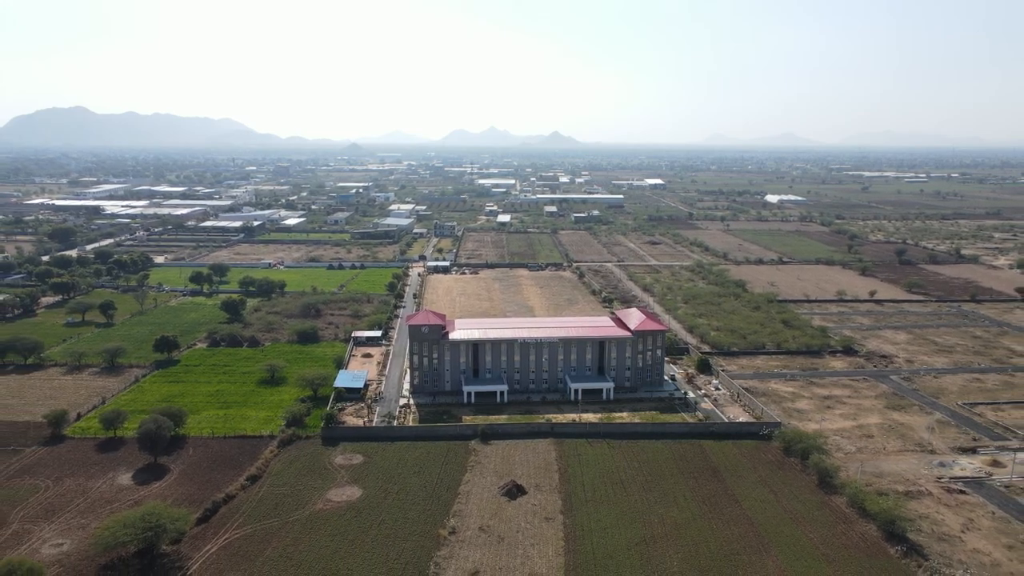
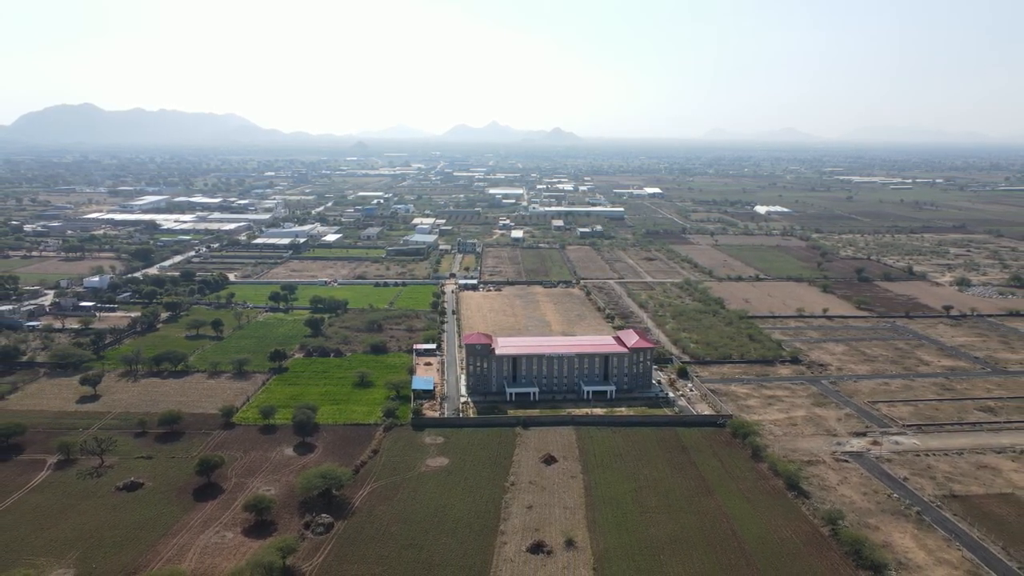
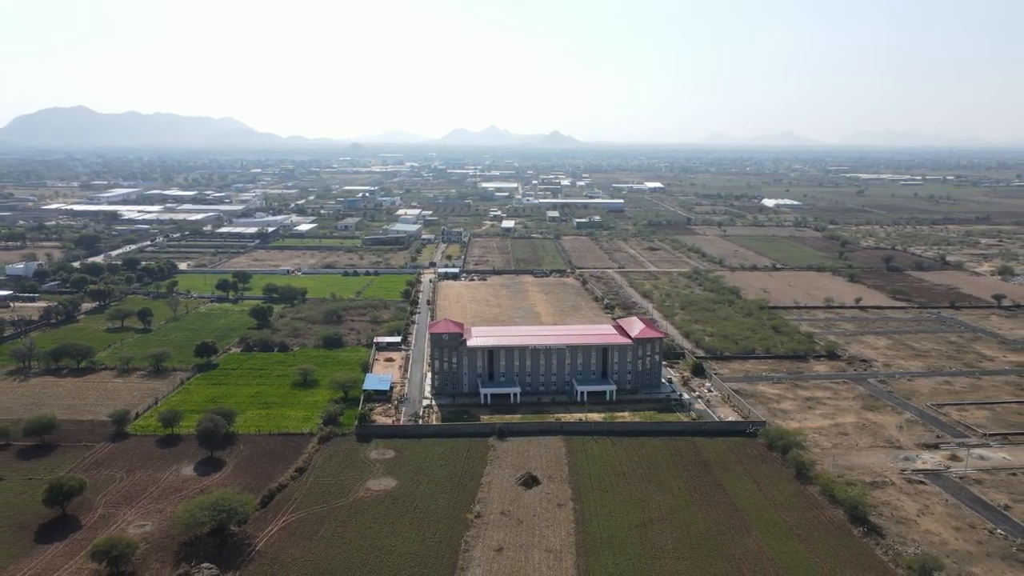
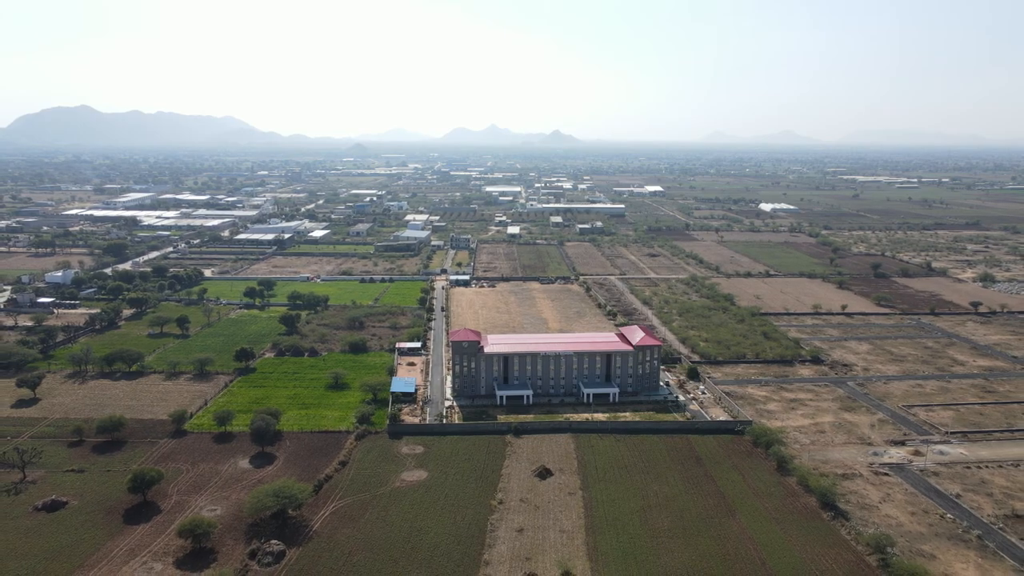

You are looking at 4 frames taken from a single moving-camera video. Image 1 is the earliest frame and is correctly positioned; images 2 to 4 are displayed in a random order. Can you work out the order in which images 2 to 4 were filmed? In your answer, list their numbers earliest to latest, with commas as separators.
3, 4, 2
